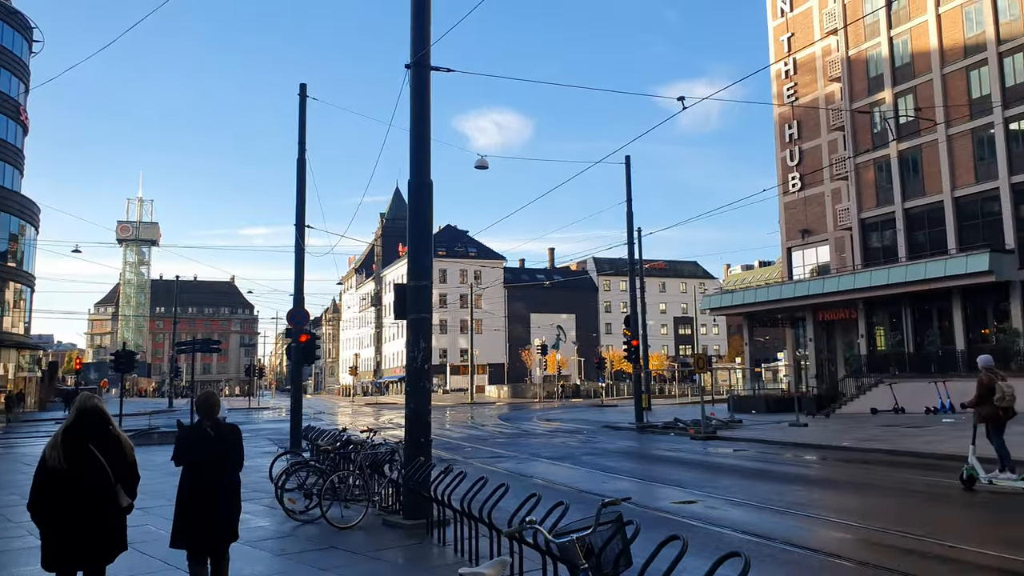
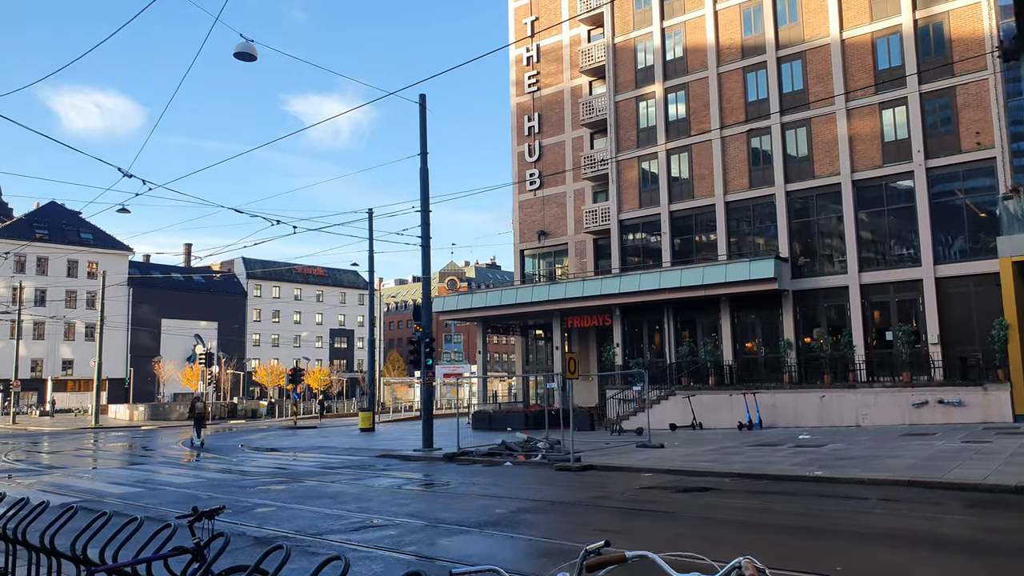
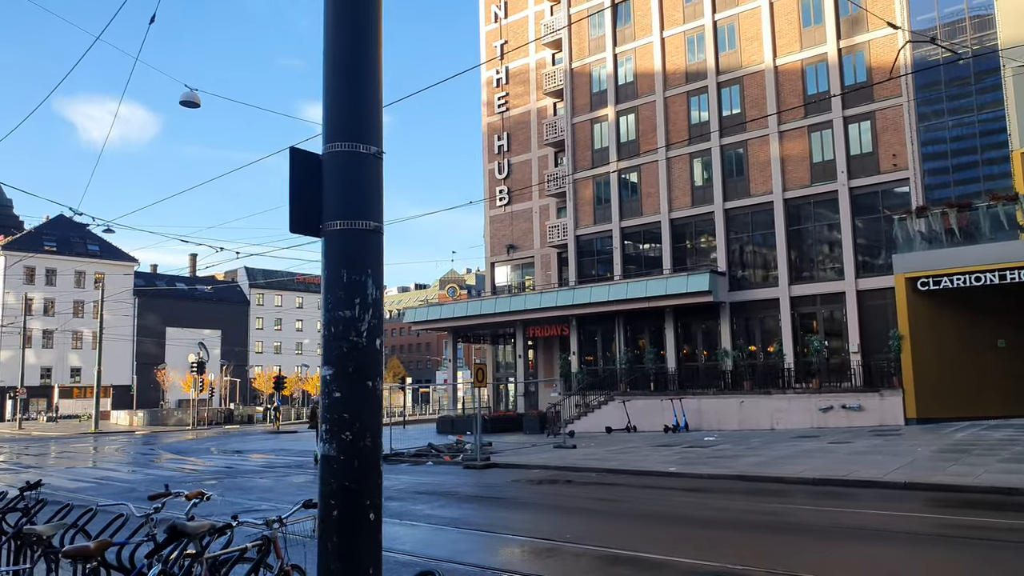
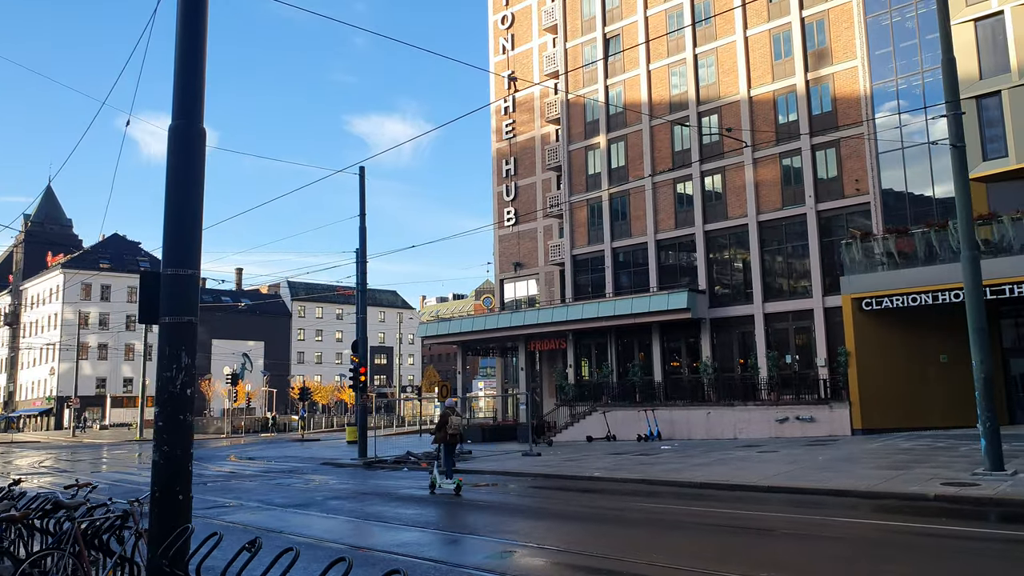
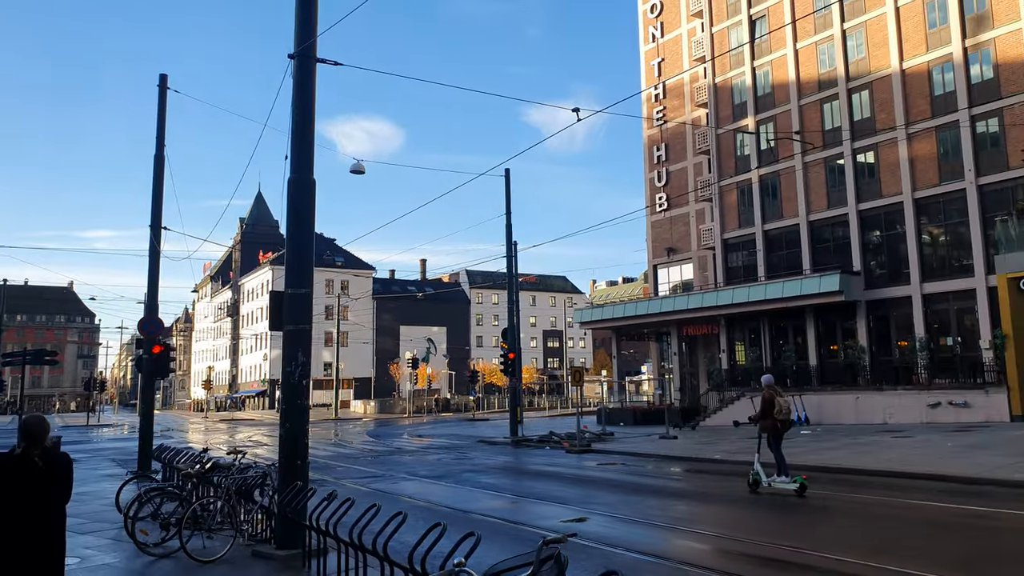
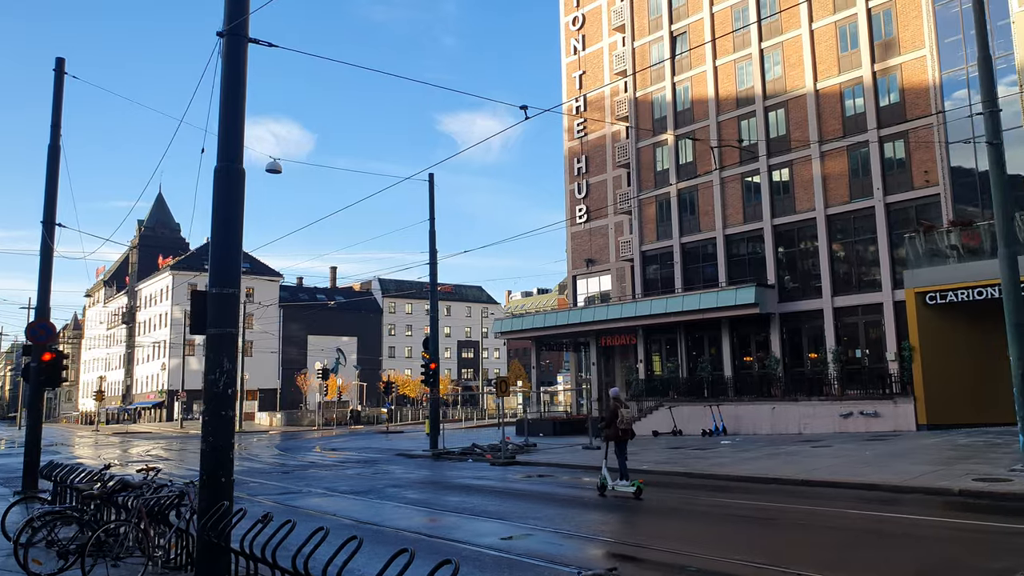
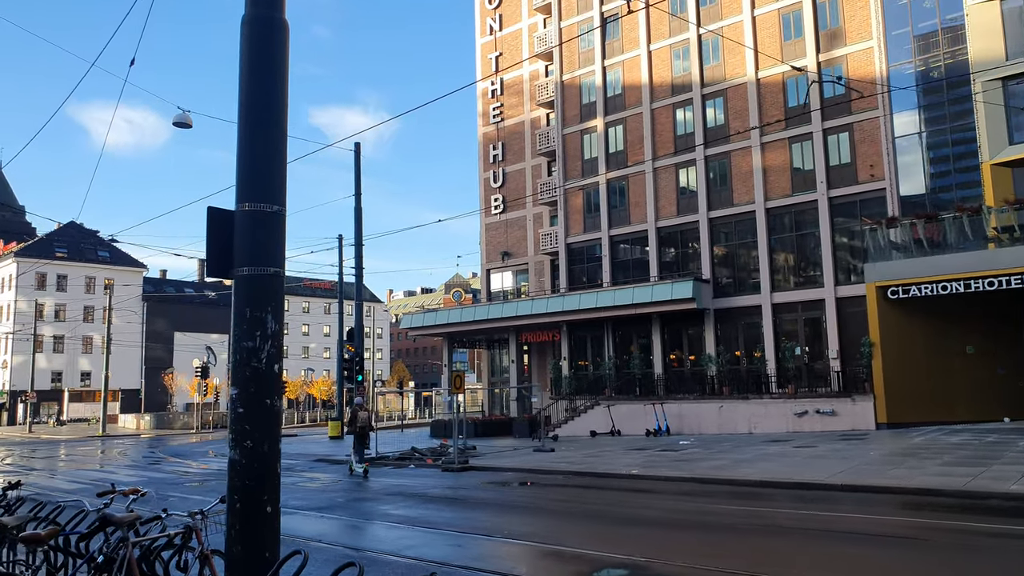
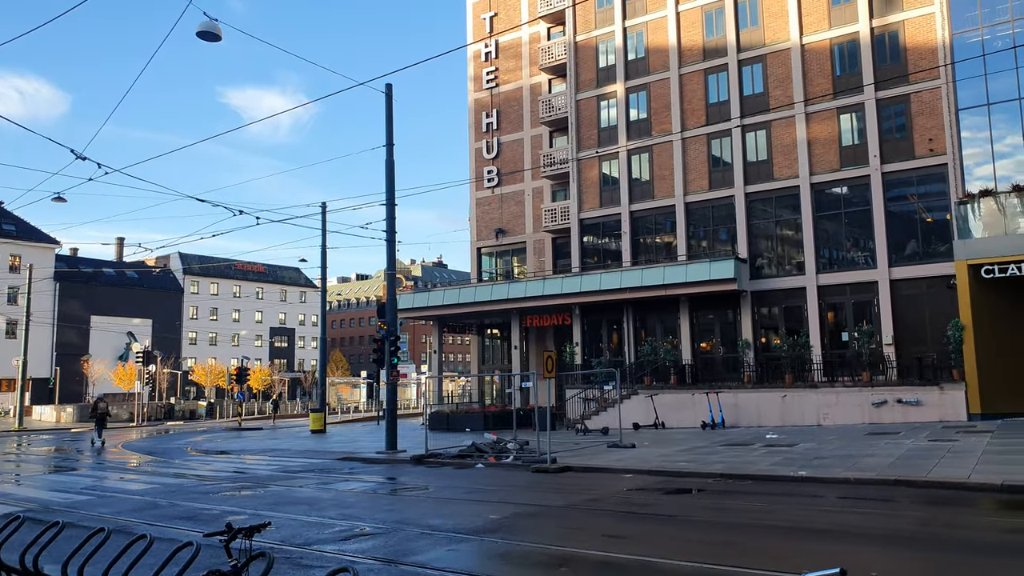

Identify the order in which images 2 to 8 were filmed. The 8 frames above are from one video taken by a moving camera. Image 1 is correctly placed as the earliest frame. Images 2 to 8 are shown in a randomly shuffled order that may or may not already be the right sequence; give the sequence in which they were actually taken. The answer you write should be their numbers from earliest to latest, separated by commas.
5, 6, 4, 7, 3, 2, 8
